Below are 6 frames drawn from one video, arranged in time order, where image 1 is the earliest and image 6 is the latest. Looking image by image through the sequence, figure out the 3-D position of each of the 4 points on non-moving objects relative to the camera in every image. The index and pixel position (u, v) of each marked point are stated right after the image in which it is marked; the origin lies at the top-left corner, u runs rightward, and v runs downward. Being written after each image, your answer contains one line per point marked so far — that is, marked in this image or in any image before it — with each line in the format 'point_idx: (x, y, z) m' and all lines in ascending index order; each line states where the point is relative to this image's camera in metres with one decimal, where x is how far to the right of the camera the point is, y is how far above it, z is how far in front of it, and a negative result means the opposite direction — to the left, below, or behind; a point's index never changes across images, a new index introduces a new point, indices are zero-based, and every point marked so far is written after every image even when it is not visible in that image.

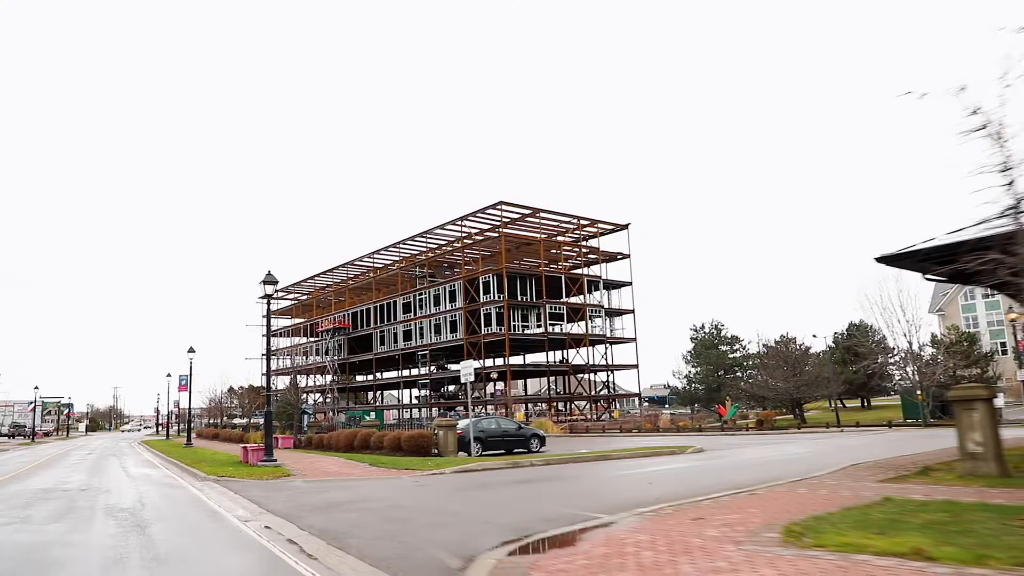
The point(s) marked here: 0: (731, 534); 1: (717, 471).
0: (+2.3, -2.6, +7.5) m
1: (+5.2, -4.6, +18.1) m
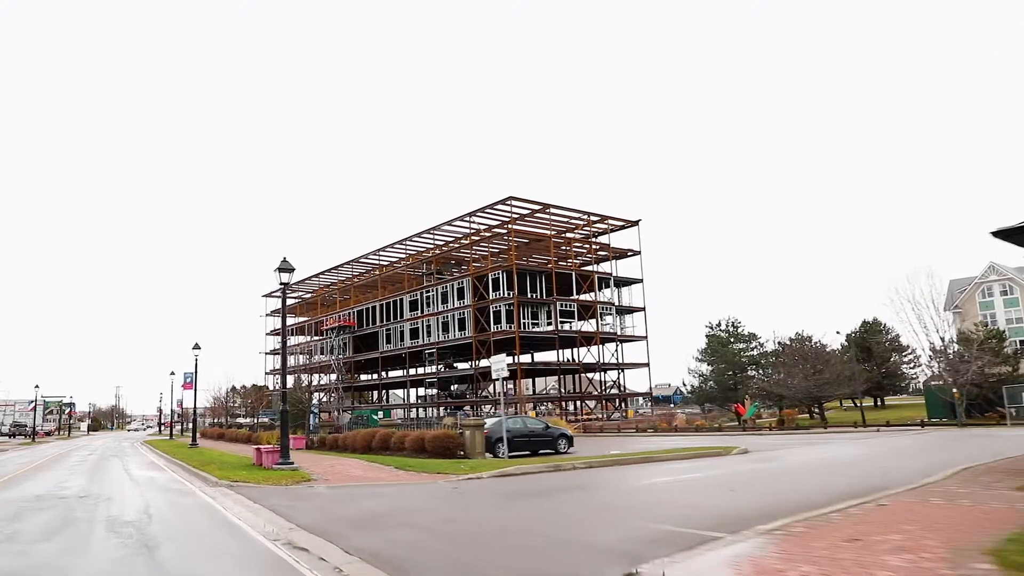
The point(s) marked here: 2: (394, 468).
0: (+3.3, -2.2, +5.8) m
1: (+6.2, -4.2, +16.4) m
2: (-3.0, -4.7, +18.8) m
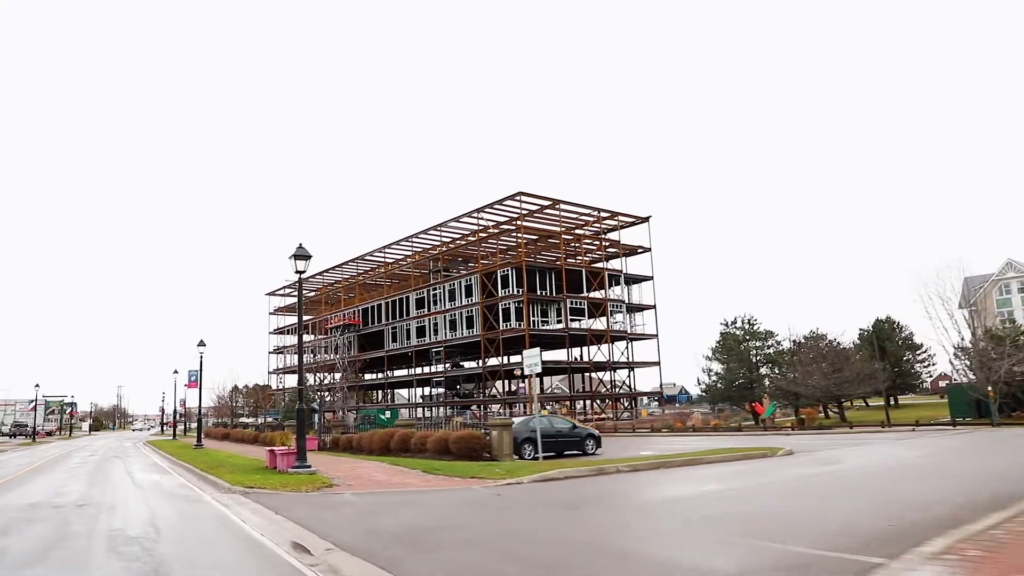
0: (+4.1, -1.9, +4.2) m
1: (+7.1, -3.9, +14.8) m
2: (-2.1, -4.4, +17.2) m
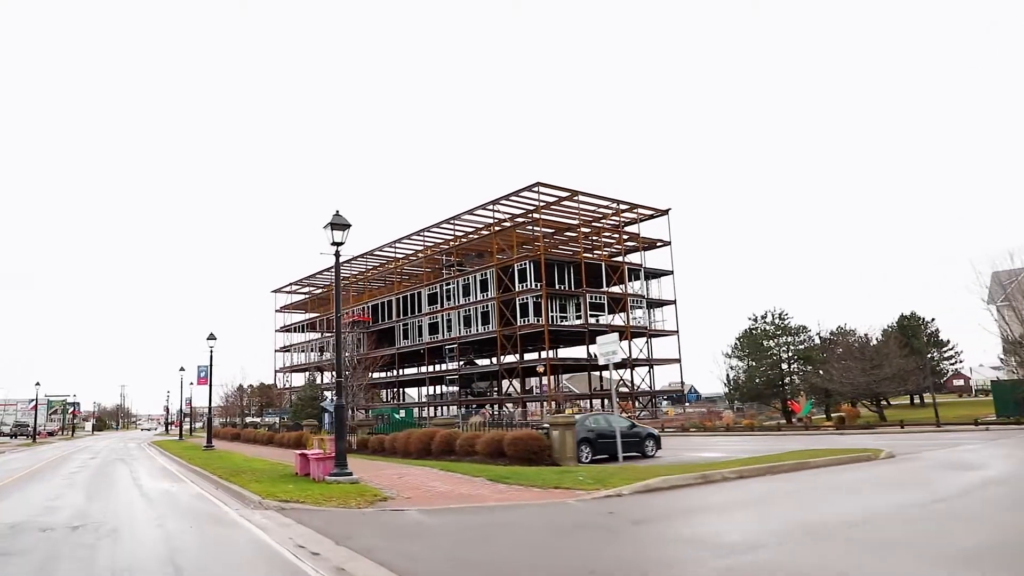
0: (+5.7, -1.4, +1.3) m
1: (+8.7, -3.4, +11.9) m
2: (-0.5, -3.8, +14.4) m
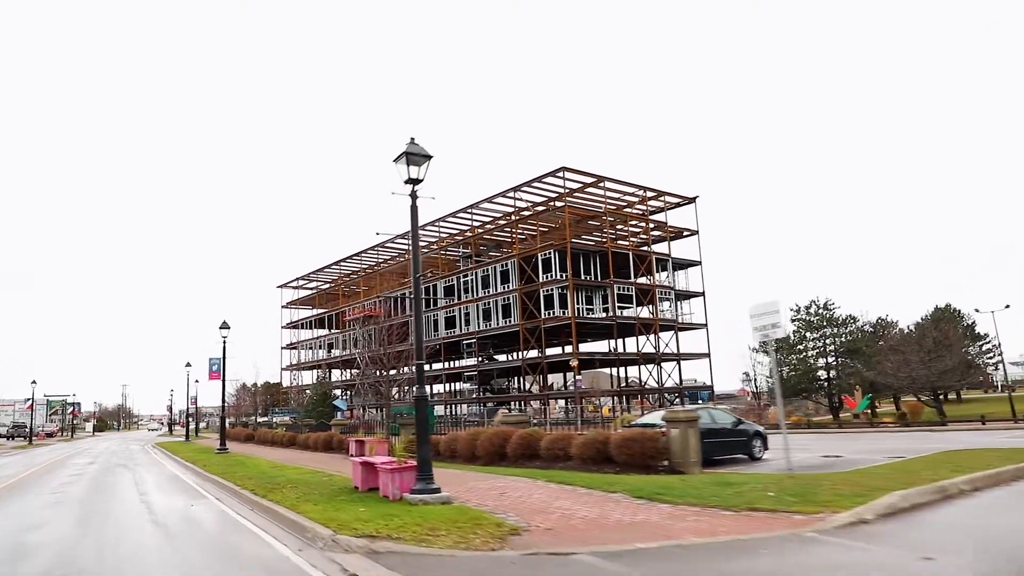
0: (+8.0, -0.5, -2.7) m
1: (+10.9, -2.5, +7.9) m
2: (+1.8, -3.0, +10.3) m
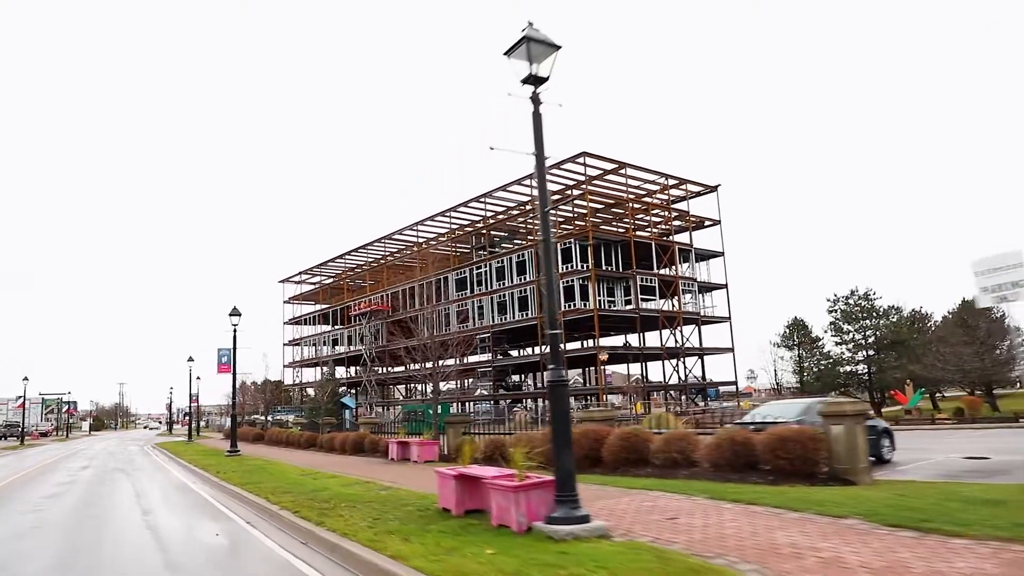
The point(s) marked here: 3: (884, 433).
0: (+9.9, +0.1, -6.2) m
1: (+12.8, -1.8, +4.4) m
2: (+3.7, -2.3, +6.9) m
3: (+8.7, -3.3, +16.7) m
